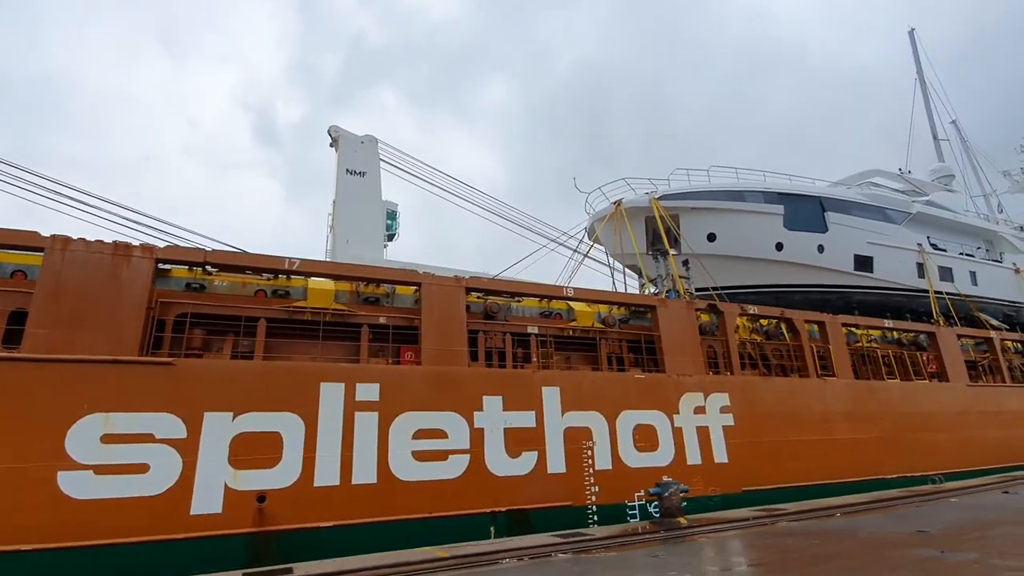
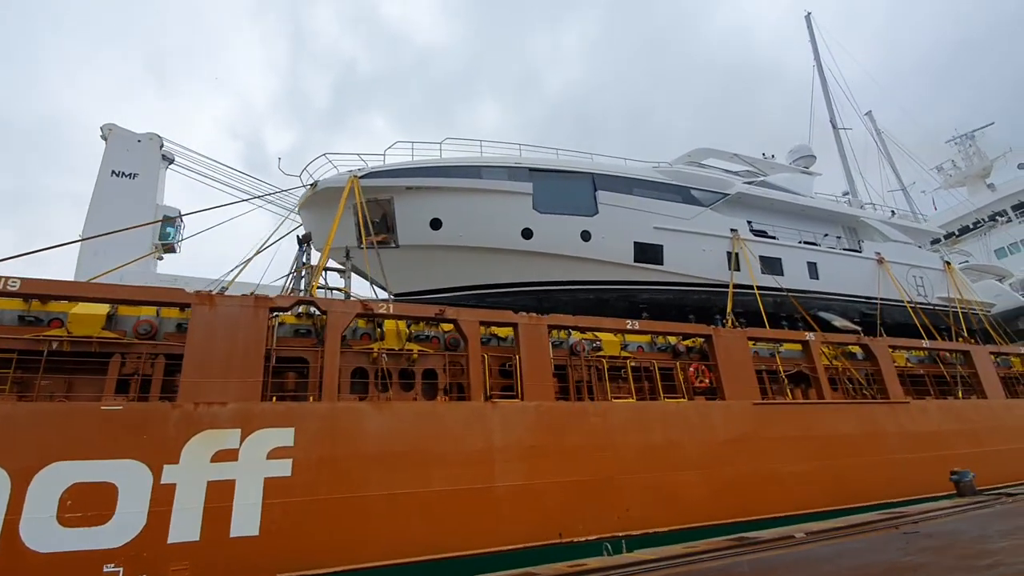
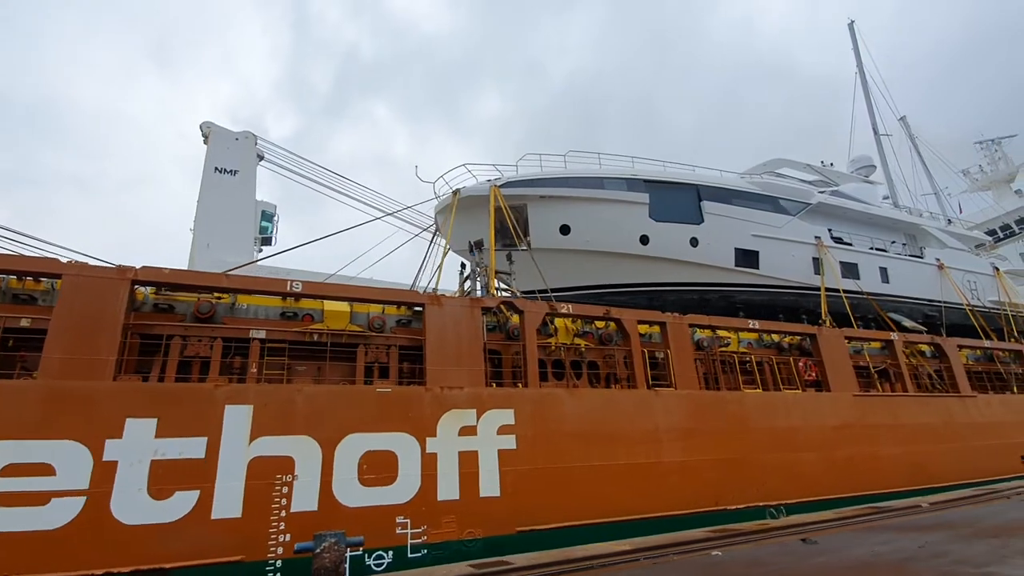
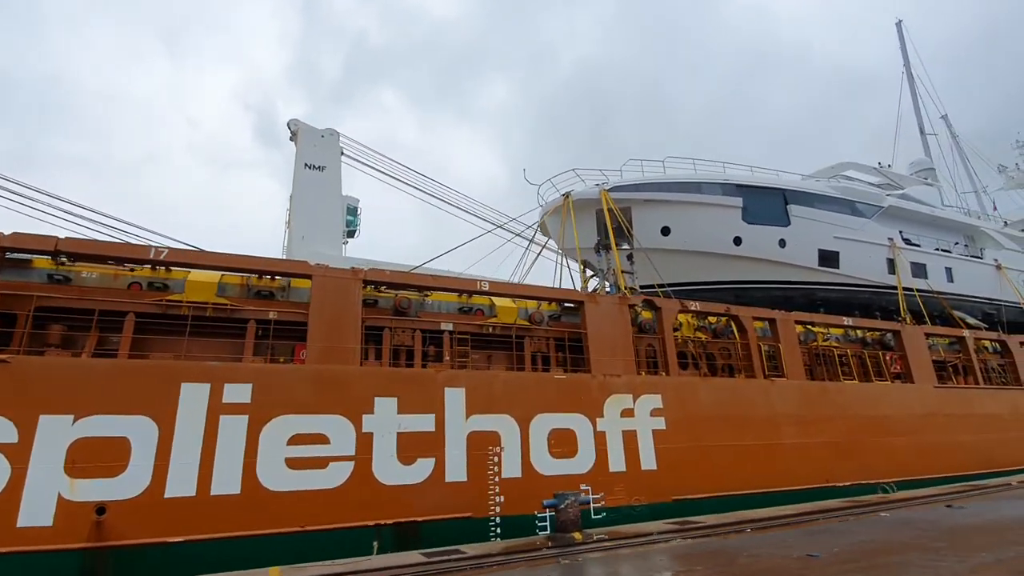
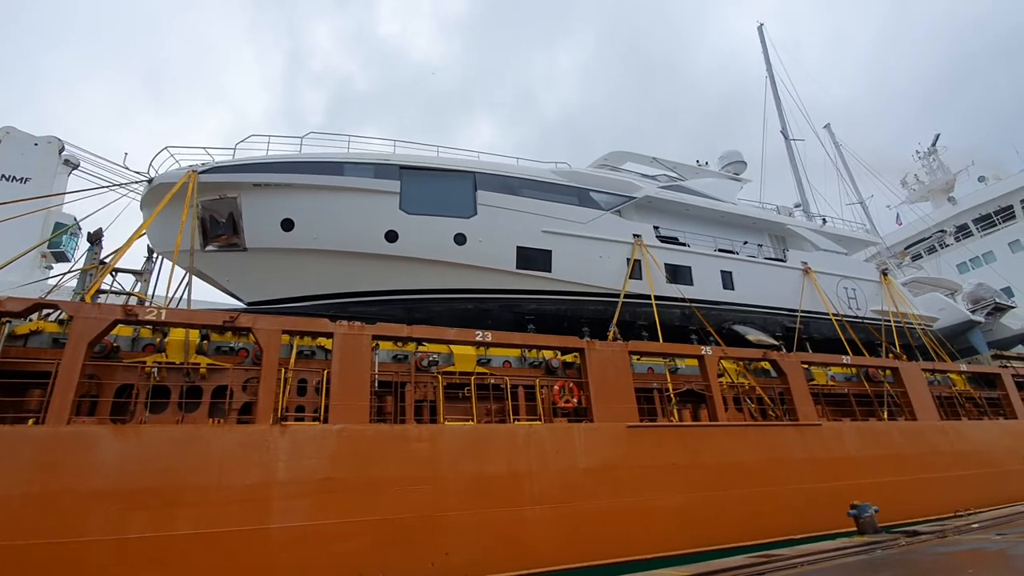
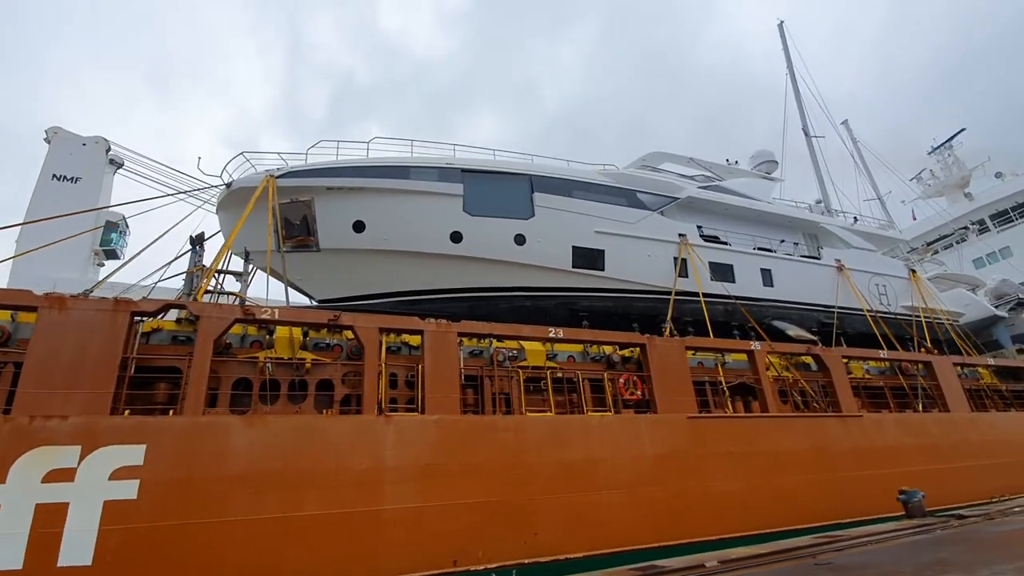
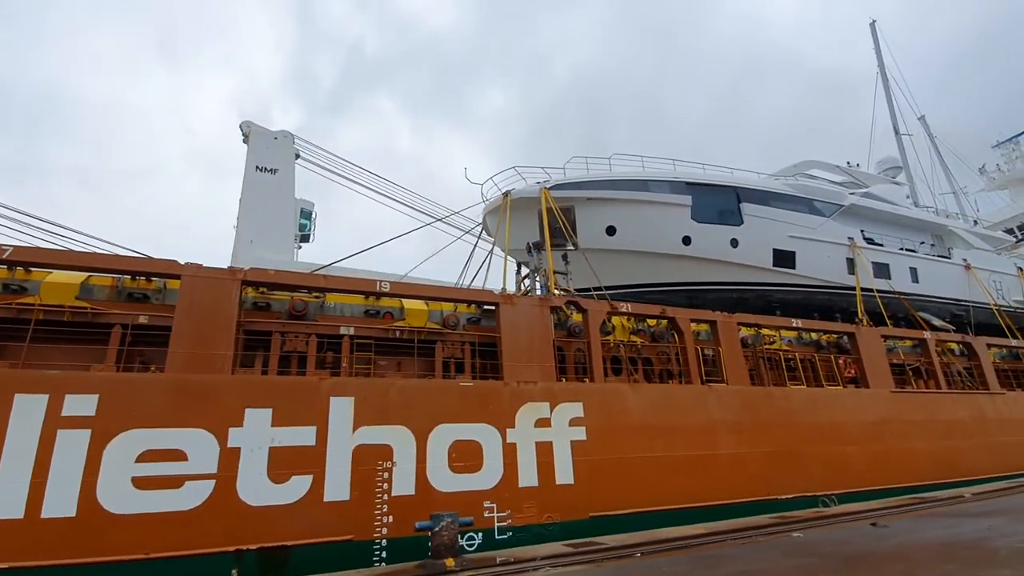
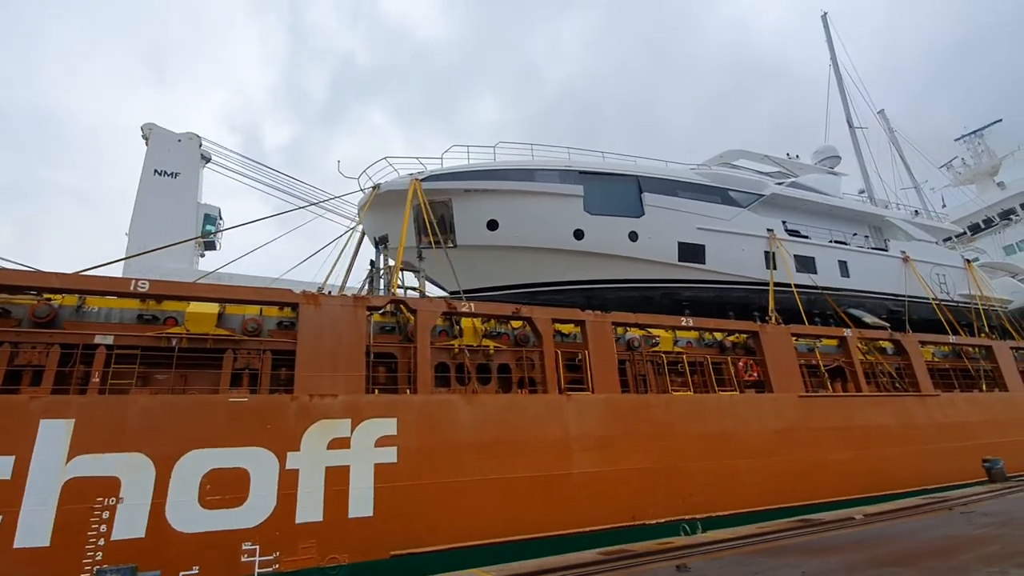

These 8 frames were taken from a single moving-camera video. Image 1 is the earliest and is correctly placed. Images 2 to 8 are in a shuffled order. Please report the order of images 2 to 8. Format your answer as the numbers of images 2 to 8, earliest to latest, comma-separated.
4, 7, 3, 8, 2, 6, 5
